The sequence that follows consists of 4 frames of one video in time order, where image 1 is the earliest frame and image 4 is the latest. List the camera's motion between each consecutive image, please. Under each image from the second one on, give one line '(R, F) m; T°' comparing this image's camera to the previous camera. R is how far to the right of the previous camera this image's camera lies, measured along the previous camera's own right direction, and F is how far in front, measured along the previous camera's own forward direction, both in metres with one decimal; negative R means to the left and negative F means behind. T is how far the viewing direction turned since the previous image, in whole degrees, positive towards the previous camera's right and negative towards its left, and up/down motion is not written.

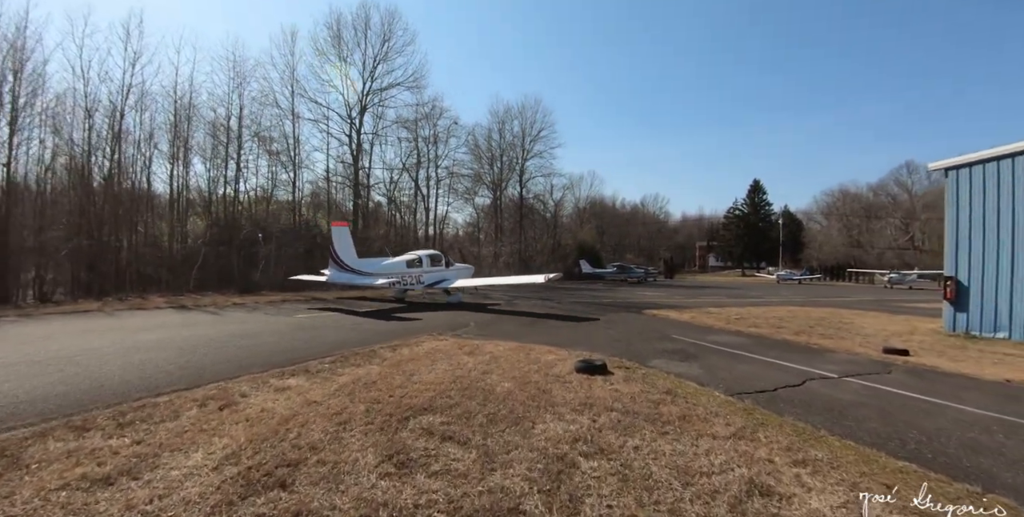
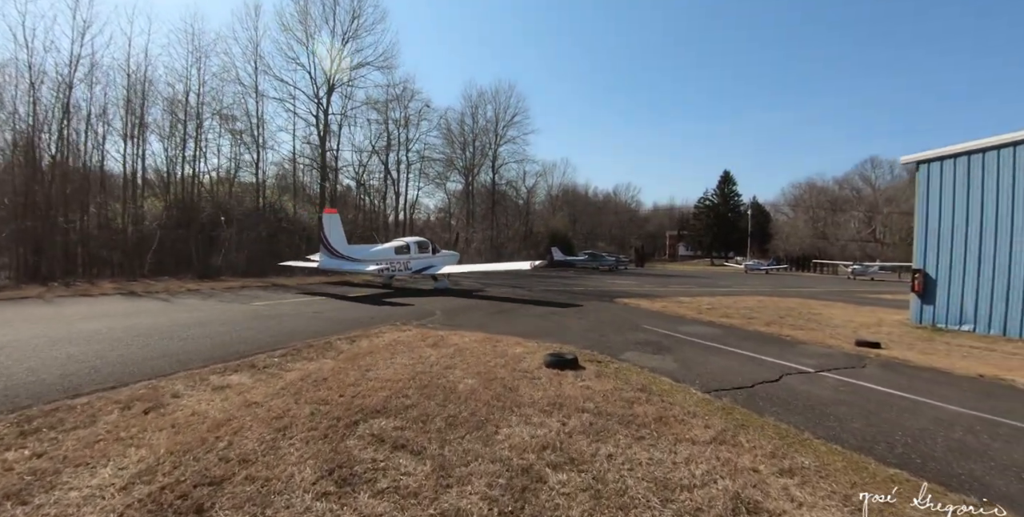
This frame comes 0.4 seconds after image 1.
(+0.1, +0.4) m; +3°
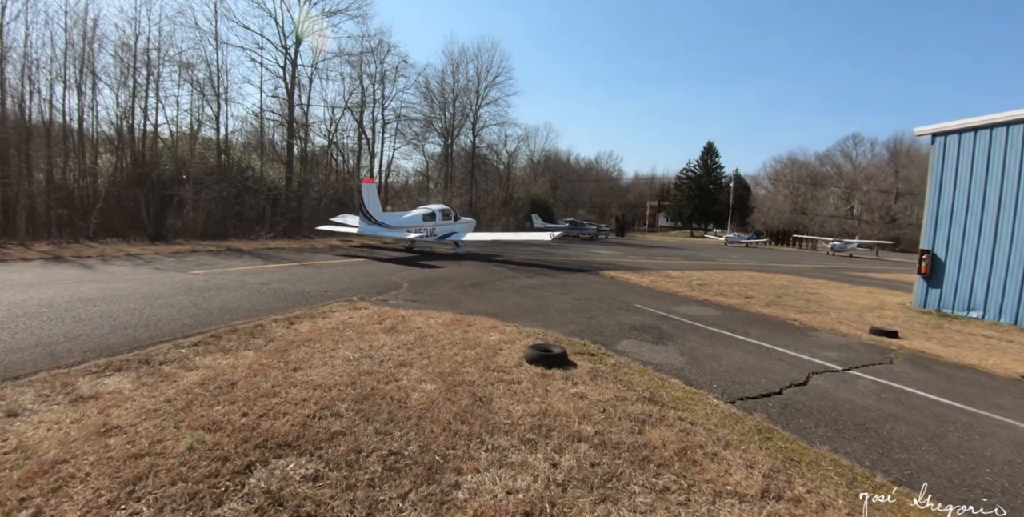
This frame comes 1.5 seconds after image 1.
(0.0, +1.3) m; +2°
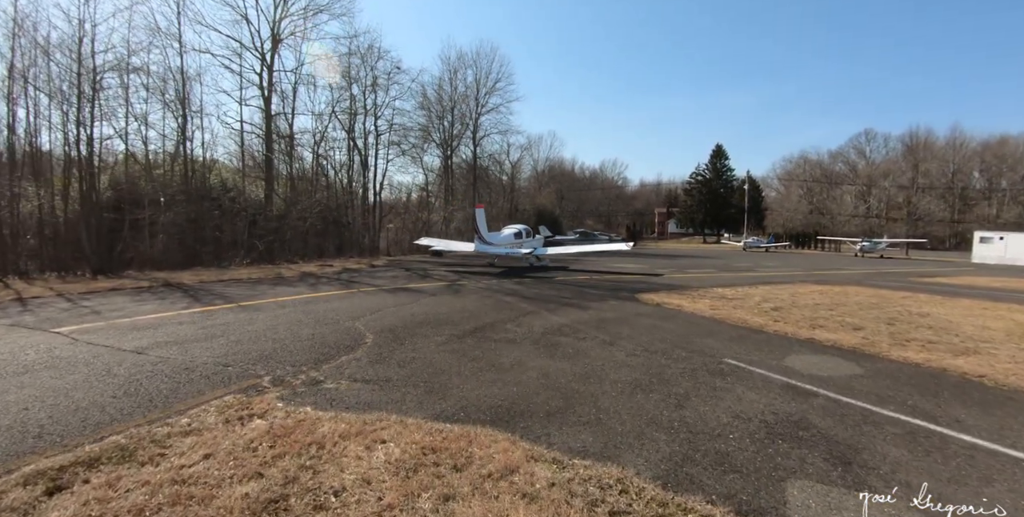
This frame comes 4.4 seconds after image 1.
(-0.1, +3.2) m; 0°
